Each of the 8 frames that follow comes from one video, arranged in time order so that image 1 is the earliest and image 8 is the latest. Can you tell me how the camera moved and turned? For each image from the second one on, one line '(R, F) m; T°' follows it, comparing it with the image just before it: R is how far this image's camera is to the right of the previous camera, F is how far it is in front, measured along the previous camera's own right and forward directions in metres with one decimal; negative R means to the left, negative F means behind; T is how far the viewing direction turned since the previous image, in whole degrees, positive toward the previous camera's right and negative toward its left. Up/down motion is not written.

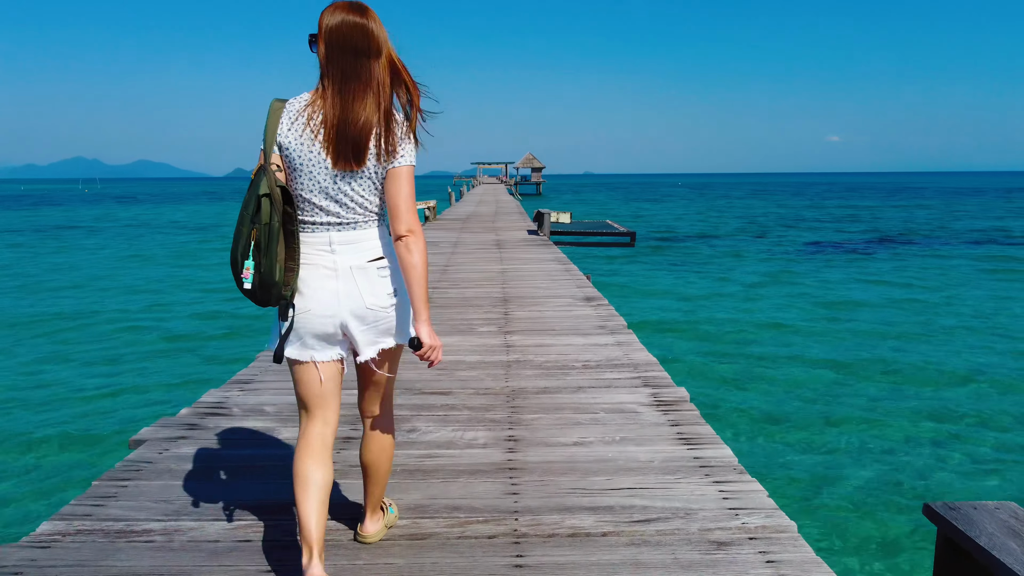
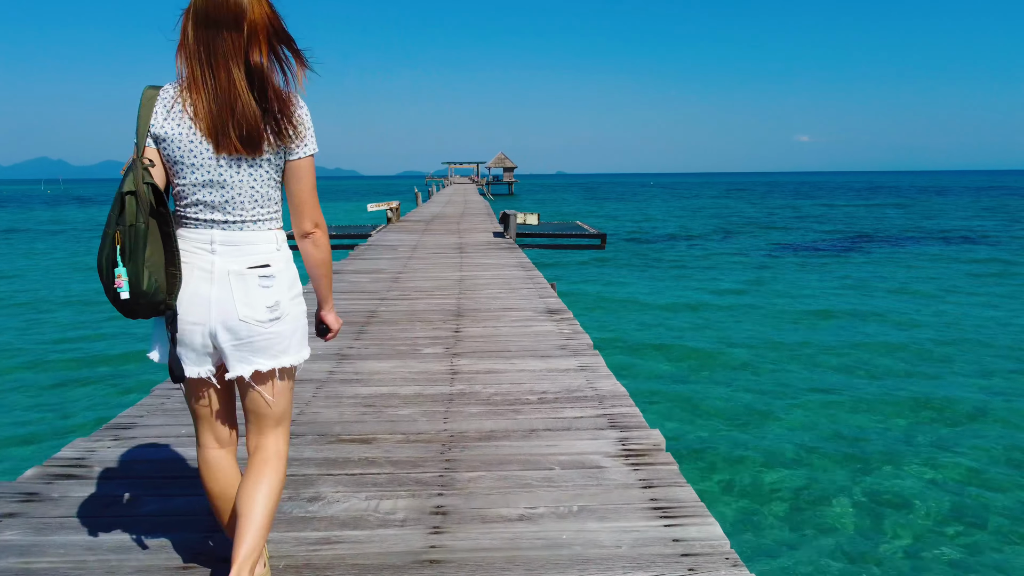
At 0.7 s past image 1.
(+0.2, +0.8) m; +2°
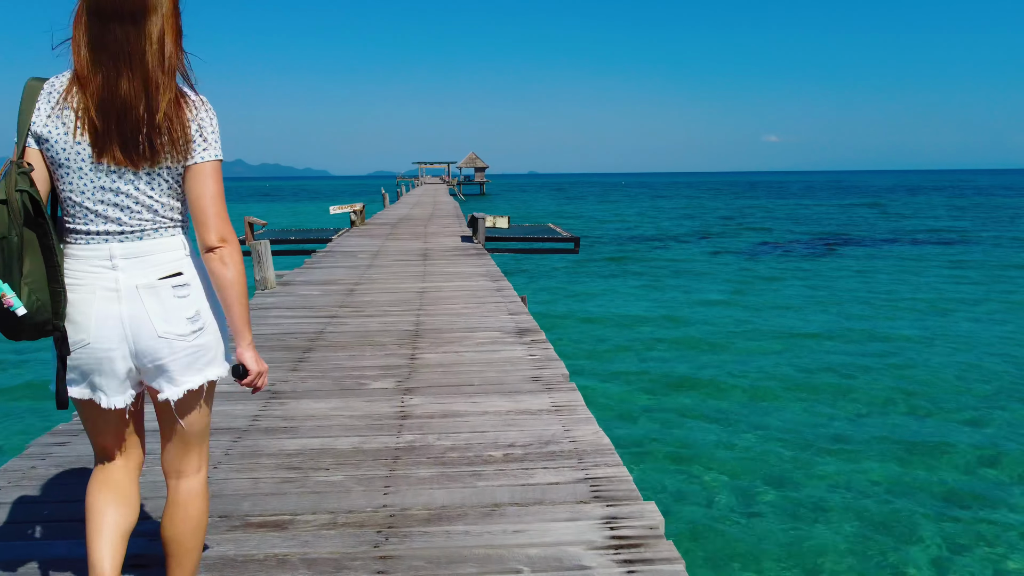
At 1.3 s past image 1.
(+0.1, +0.8) m; +2°
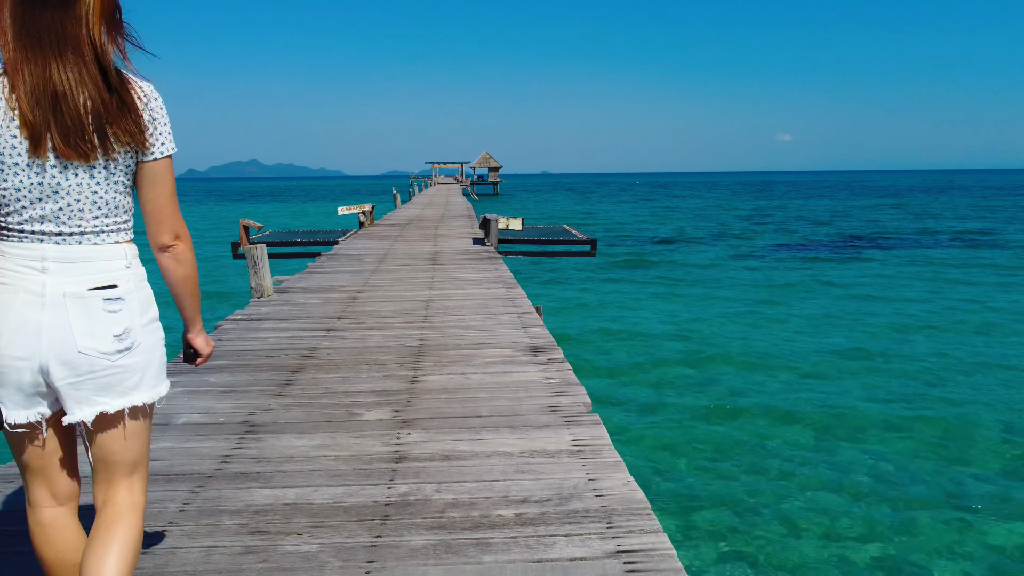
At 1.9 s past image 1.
(0.0, +0.6) m; -1°
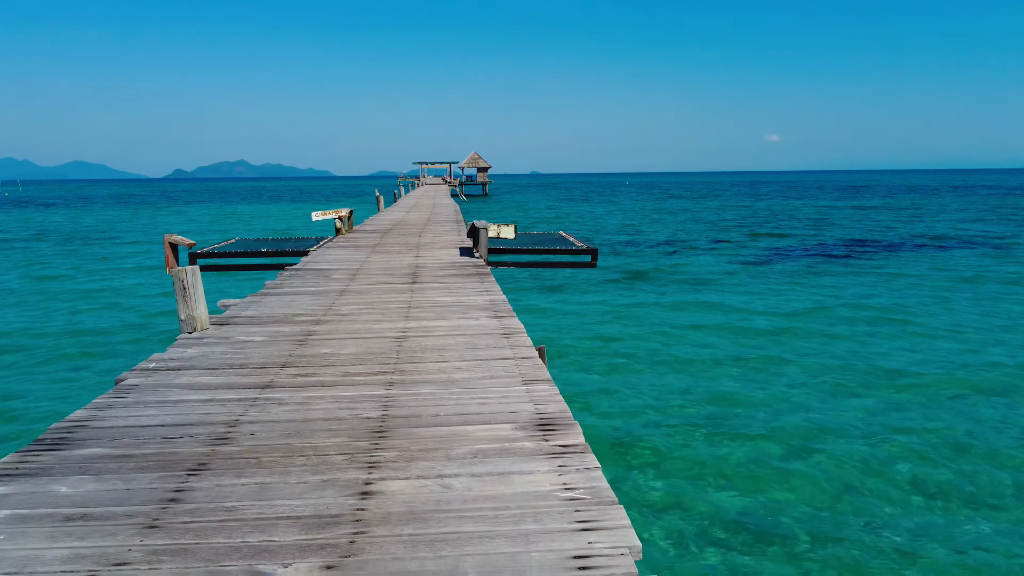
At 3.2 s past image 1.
(0.0, +1.6) m; +1°
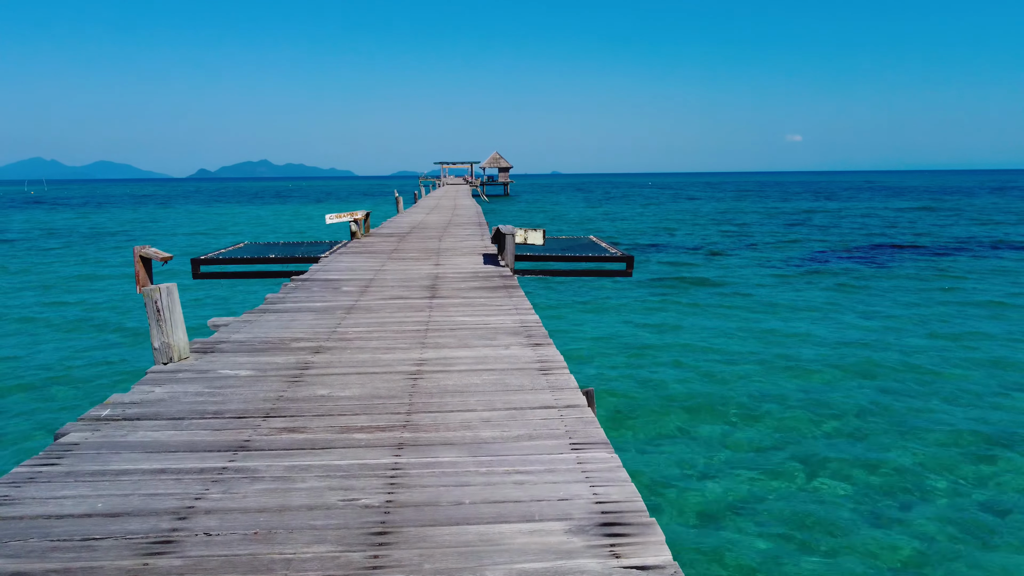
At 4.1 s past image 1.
(-0.1, +1.1) m; -1°
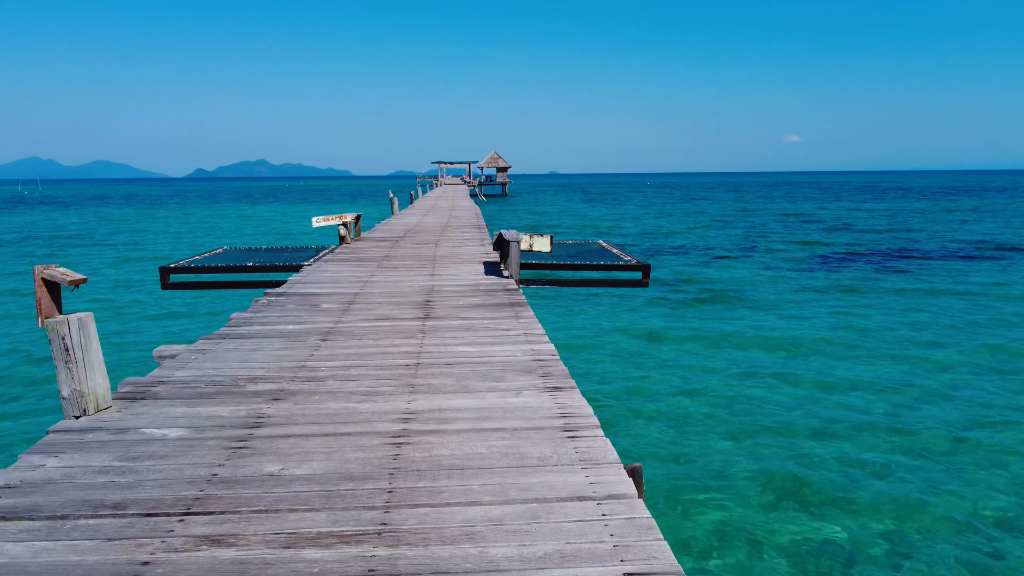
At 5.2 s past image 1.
(-0.1, +1.2) m; 0°
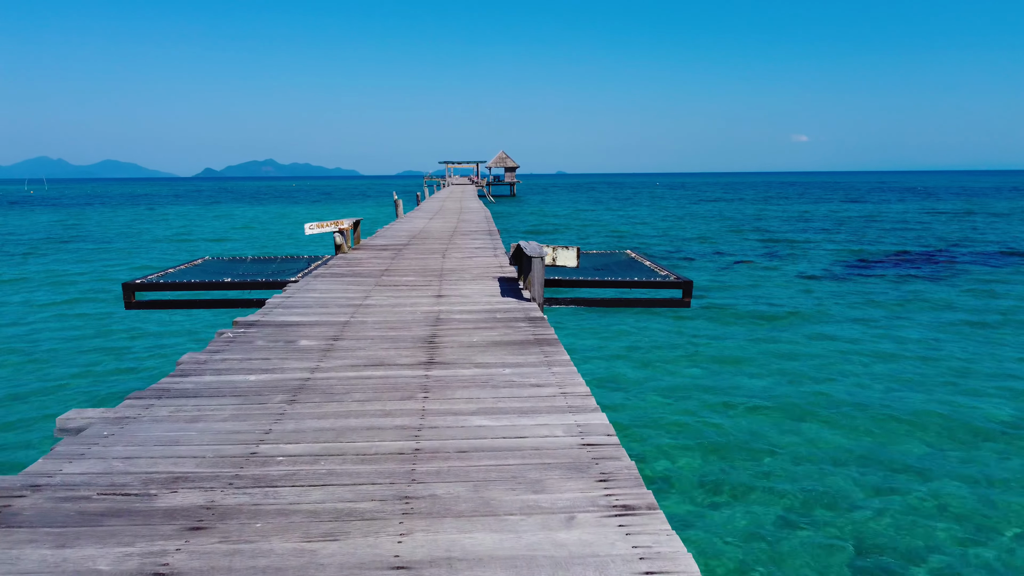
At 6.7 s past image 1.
(-0.1, +1.6) m; -1°
